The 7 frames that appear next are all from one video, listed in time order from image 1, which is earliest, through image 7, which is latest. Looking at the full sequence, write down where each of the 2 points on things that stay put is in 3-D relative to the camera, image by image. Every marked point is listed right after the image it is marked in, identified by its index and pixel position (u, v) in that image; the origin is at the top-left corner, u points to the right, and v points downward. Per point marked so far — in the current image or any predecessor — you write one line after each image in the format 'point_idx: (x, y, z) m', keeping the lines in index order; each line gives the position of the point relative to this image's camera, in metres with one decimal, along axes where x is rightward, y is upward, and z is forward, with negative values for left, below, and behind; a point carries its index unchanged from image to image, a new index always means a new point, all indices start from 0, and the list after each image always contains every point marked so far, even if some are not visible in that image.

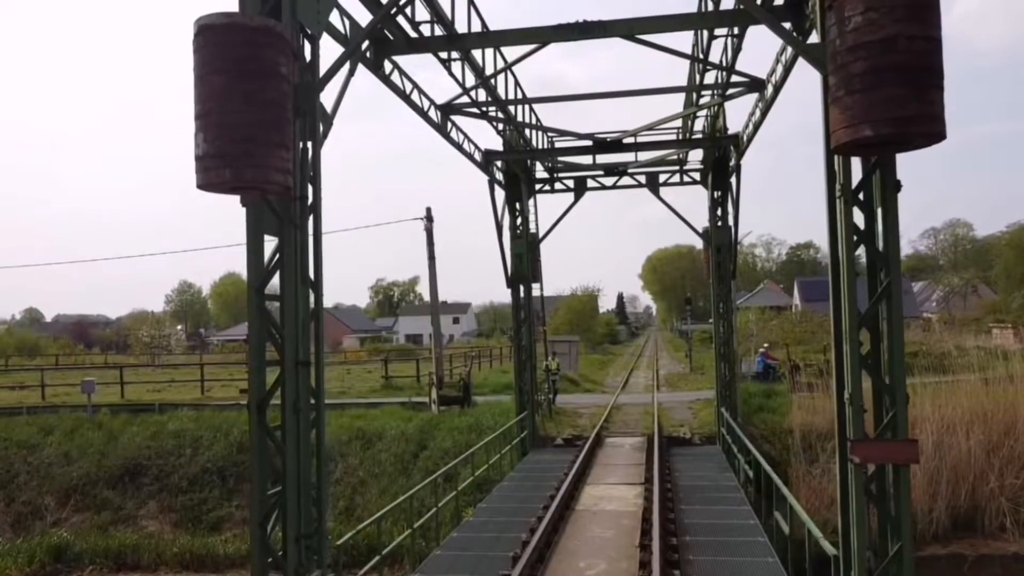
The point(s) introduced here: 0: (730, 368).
0: (+4.2, -1.5, +16.8) m
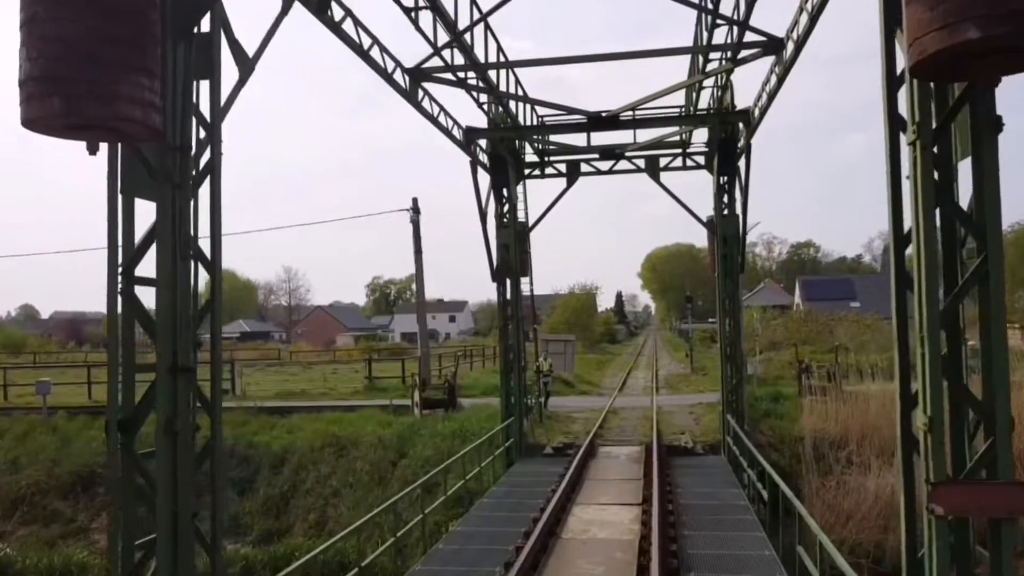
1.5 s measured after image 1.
0: (+4.0, -1.5, +15.3) m
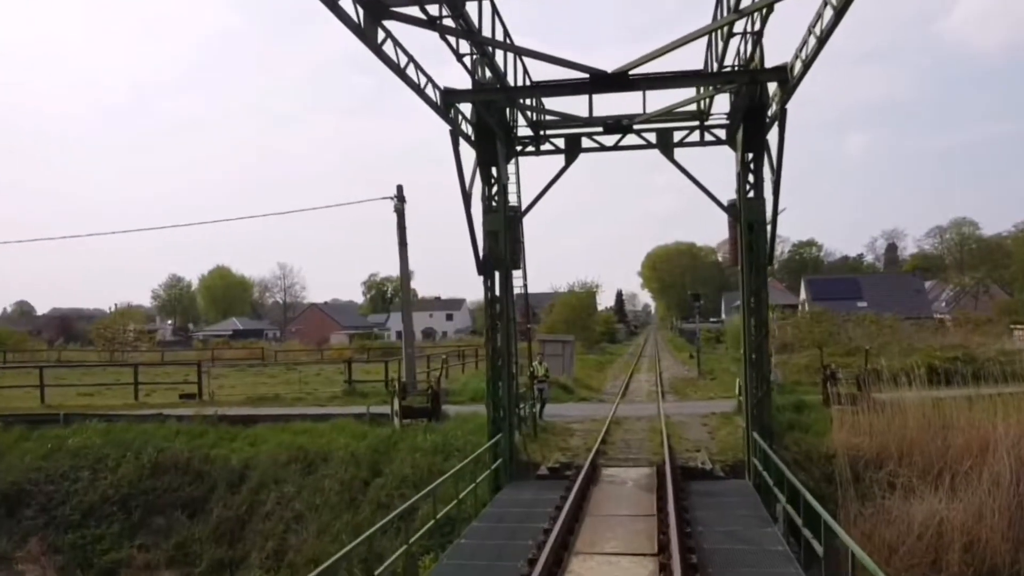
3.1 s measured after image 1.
0: (+3.8, -1.4, +13.1) m
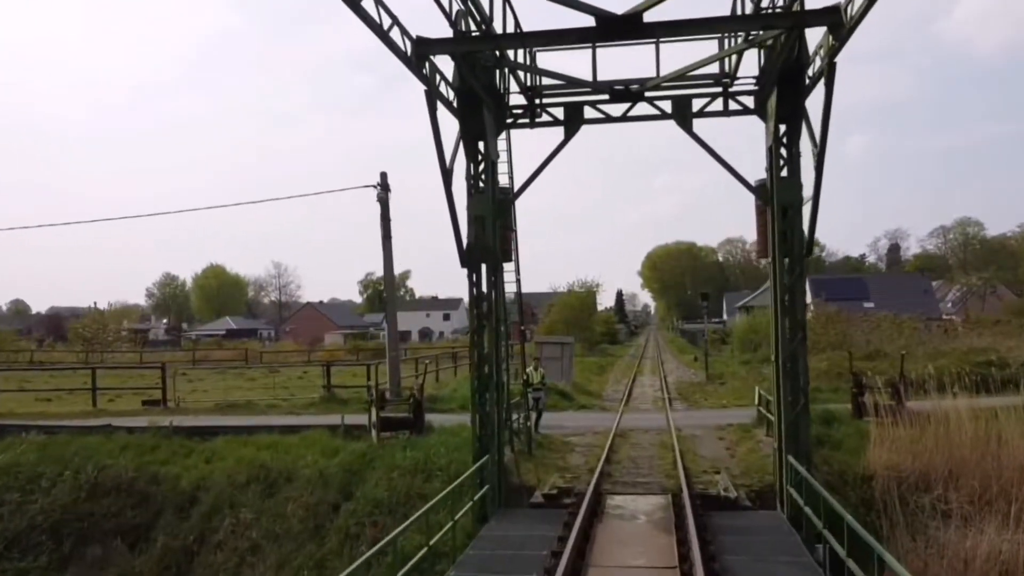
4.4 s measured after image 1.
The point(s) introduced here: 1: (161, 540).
0: (+3.6, -1.3, +11.0) m
1: (-5.5, -3.9, +13.5) m
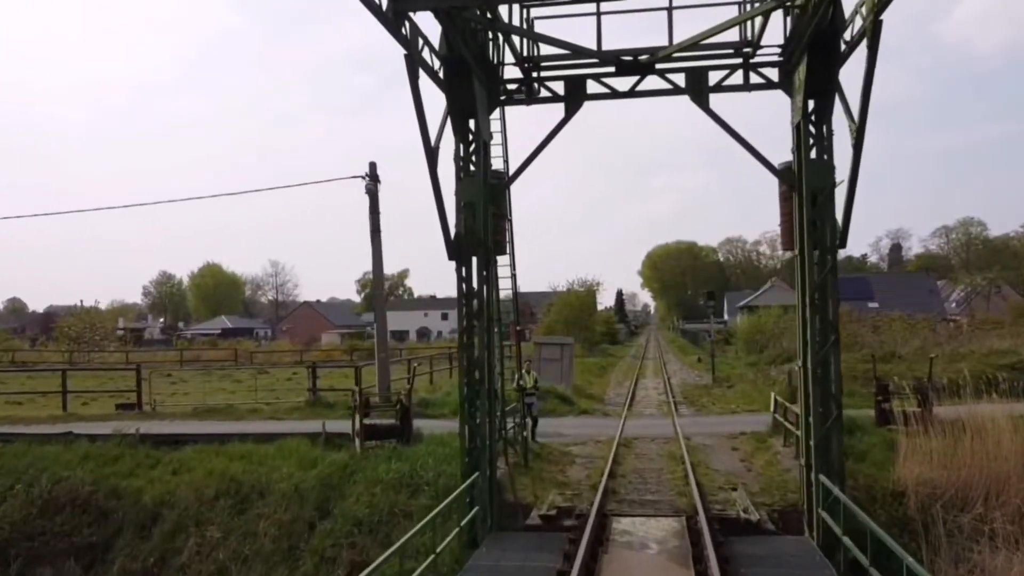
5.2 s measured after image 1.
0: (+3.6, -1.3, +9.7) m
1: (-5.6, -3.9, +12.2) m
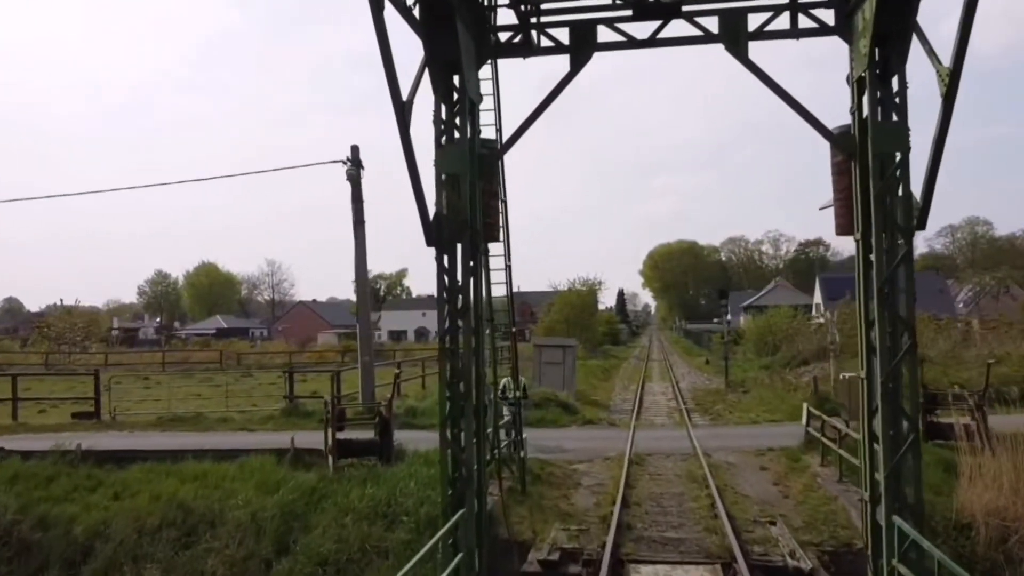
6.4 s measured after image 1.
0: (+3.5, -1.2, +7.8) m
1: (-5.6, -3.8, +10.3) m
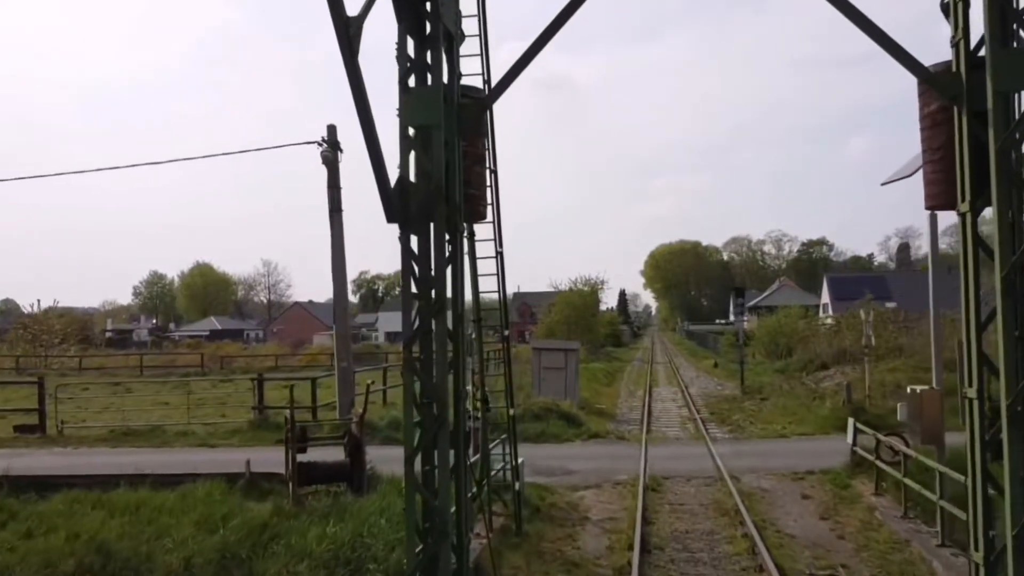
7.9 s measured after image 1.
0: (+3.4, -1.1, +5.7) m
1: (-5.7, -3.7, +8.2) m
